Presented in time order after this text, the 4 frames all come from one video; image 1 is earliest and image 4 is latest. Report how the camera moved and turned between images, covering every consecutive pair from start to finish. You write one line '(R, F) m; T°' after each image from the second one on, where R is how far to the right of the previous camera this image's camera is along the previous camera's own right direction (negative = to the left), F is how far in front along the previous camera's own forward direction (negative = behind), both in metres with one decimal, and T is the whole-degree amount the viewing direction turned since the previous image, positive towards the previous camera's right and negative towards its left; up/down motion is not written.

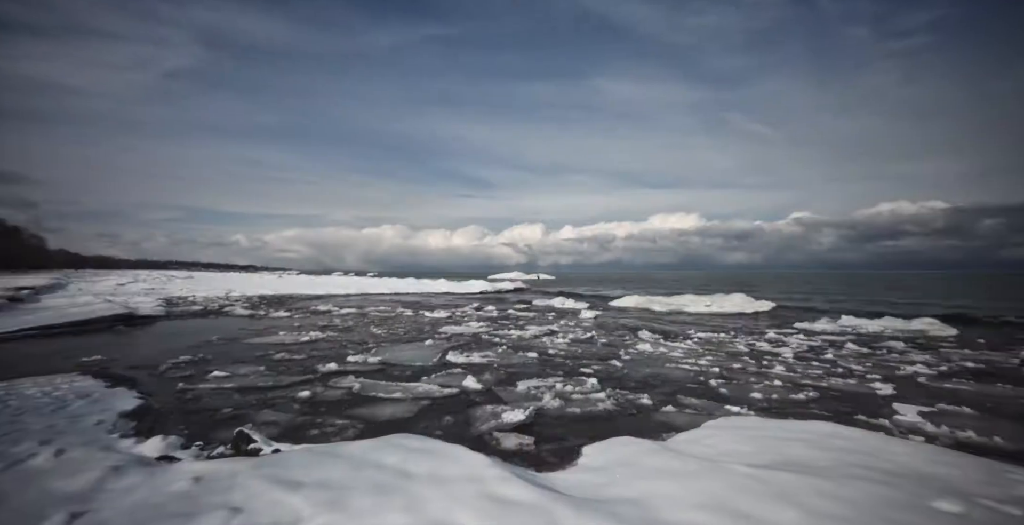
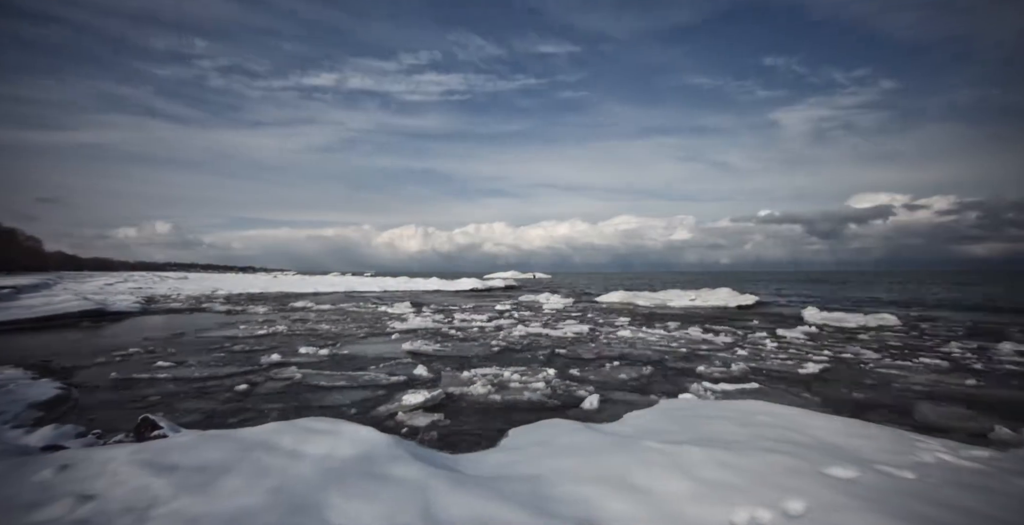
(+0.7, +0.3) m; +2°
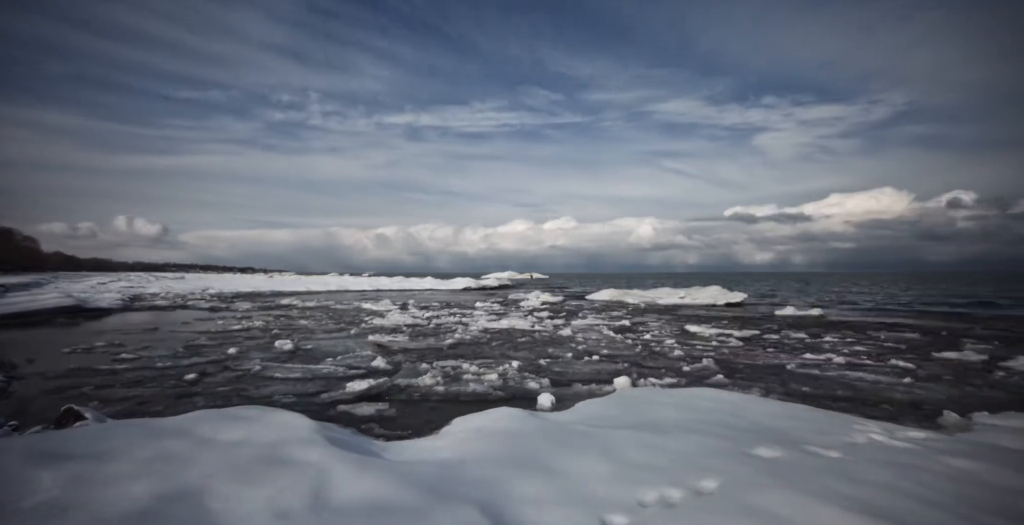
(+0.5, +0.2) m; +2°
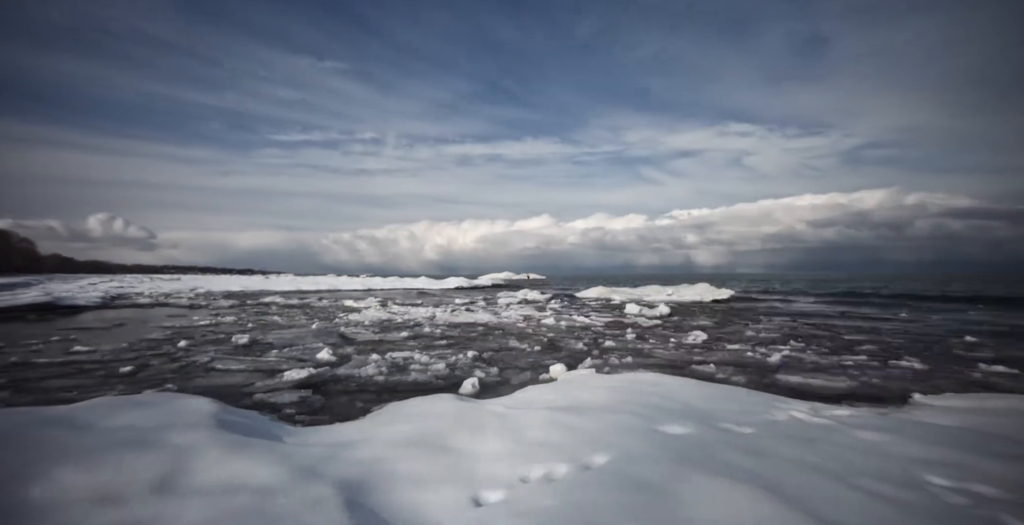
(+0.5, +0.2) m; +2°
